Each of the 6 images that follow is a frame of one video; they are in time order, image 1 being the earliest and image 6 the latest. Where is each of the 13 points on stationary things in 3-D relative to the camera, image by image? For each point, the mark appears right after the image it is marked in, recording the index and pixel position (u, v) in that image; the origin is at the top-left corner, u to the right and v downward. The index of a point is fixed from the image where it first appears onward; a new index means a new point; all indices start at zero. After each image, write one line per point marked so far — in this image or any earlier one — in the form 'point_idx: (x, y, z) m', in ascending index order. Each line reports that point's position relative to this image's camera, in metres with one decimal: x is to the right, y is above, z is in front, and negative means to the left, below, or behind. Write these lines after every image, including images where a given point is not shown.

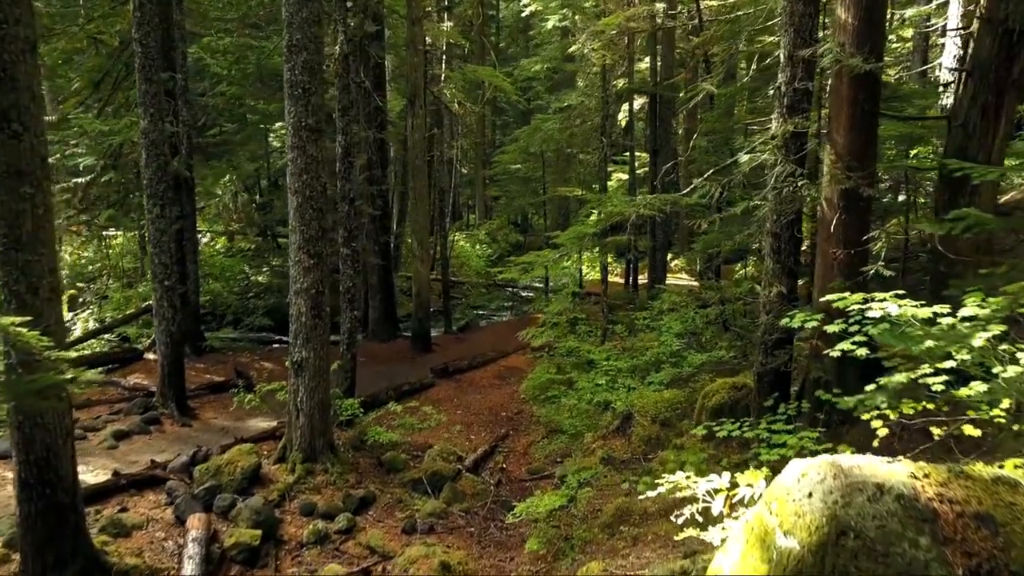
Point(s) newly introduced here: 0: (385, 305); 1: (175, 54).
0: (-3.3, -0.4, +15.9) m
1: (-7.1, +4.9, +12.7) m
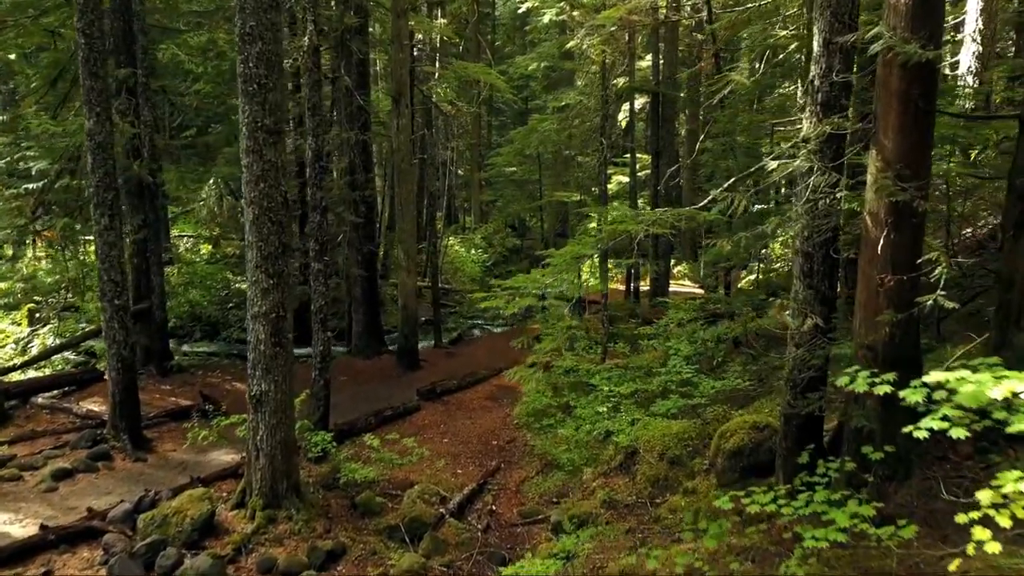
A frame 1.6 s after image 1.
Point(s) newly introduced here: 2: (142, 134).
0: (-3.5, -0.7, +14.8) m
1: (-7.2, +4.6, +11.7) m
2: (-7.2, +3.0, +11.8) m
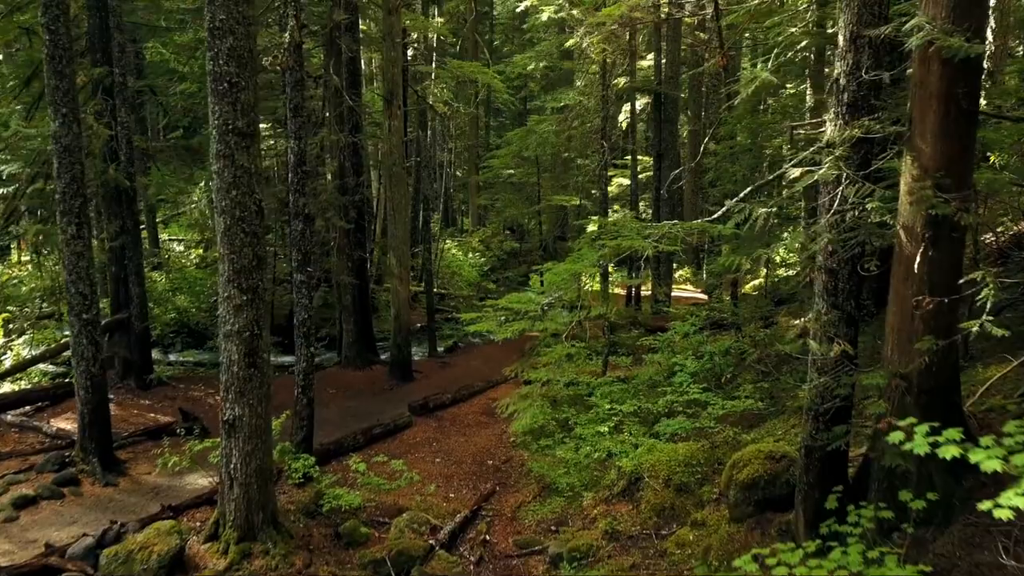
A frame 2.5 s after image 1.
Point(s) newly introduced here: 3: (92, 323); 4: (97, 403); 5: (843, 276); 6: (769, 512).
0: (-3.5, -0.9, +14.2) m
1: (-7.3, +4.4, +11.1) m
2: (-7.3, +2.8, +11.3) m
3: (-5.9, -0.5, +8.6) m
4: (-6.0, -1.7, +8.8) m
5: (+2.9, +0.1, +5.3) m
6: (+2.6, -2.3, +6.3) m
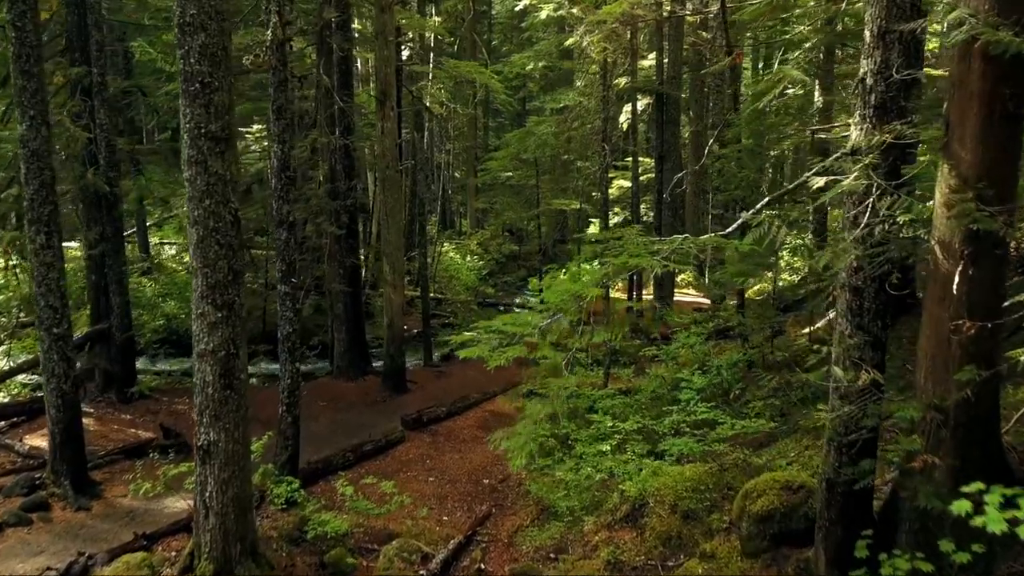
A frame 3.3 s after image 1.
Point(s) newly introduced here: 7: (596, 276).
0: (-3.6, -1.1, +13.8) m
1: (-7.3, +4.2, +10.6) m
2: (-7.3, +2.6, +10.8) m
3: (-6.0, -0.7, +8.1) m
4: (-6.1, -1.8, +8.4) m
5: (+2.8, -0.1, +4.8) m
6: (+2.6, -2.5, +5.8) m
7: (+0.9, +0.1, +6.2) m
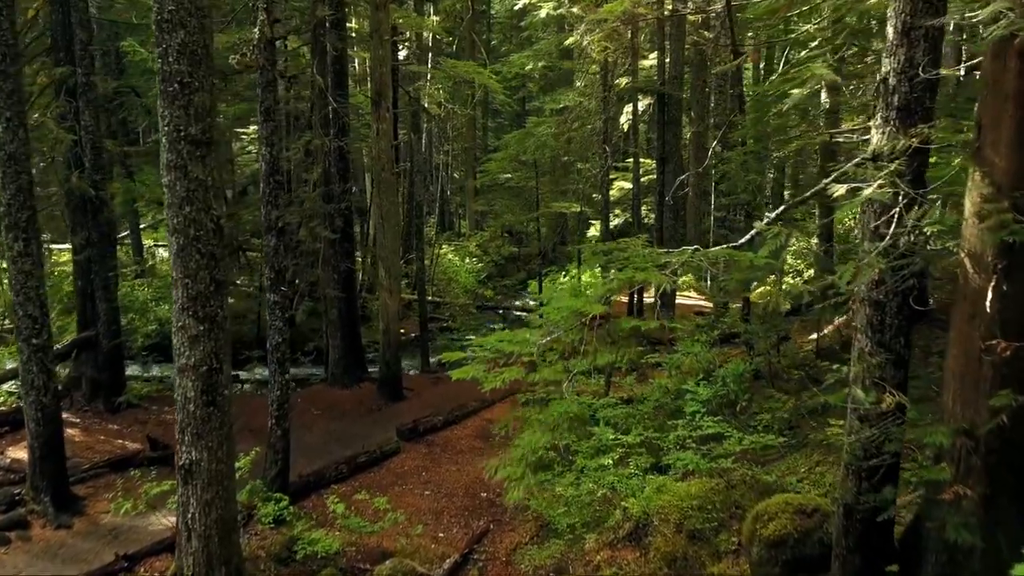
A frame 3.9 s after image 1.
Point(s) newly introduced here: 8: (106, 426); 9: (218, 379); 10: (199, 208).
0: (-3.6, -1.2, +13.4) m
1: (-7.3, +4.1, +10.3) m
2: (-7.3, +2.5, +10.5) m
3: (-6.0, -0.8, +7.8) m
4: (-6.1, -1.9, +8.0) m
5: (+2.8, -0.2, +4.5) m
6: (+2.6, -2.6, +5.5) m
7: (+0.8, 0.0, +5.9) m
8: (-7.1, -2.4, +10.7) m
9: (-2.9, -0.9, +6.1) m
10: (-3.0, +0.8, +5.8) m
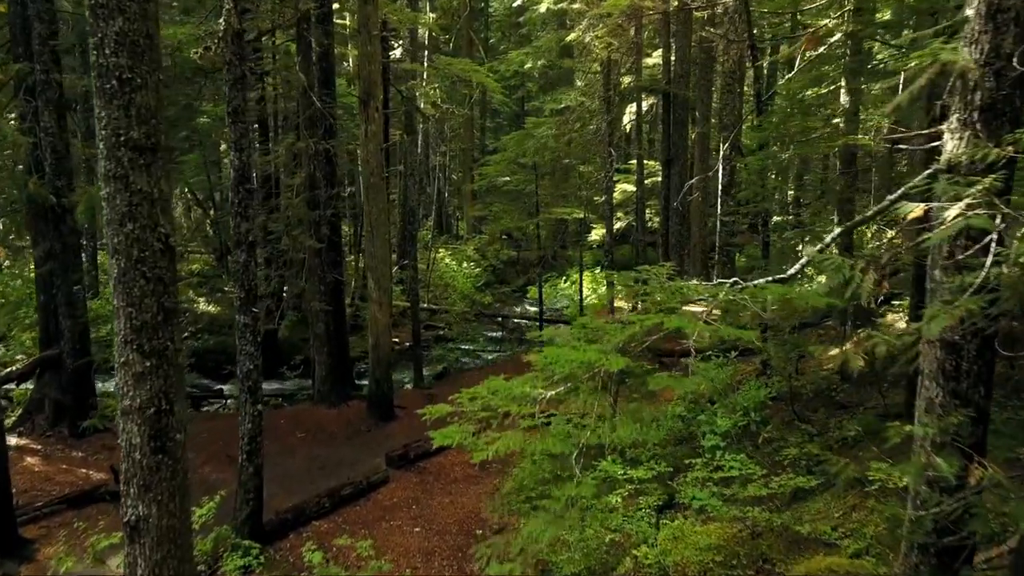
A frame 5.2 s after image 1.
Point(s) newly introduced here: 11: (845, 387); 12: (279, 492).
0: (-3.7, -1.4, +12.6) m
1: (-7.4, +3.9, +9.5) m
2: (-7.4, +2.3, +9.6) m
3: (-6.0, -1.0, +7.0) m
4: (-6.1, -2.2, +7.2) m
5: (+2.8, -0.4, +3.6) m
6: (+2.6, -2.8, +4.6) m
7: (+0.8, -0.2, +5.1) m
8: (-7.1, -2.7, +9.8) m
9: (-3.0, -1.2, +5.3) m
10: (-3.0, +0.5, +5.0) m
11: (+5.1, -1.5, +9.3) m
12: (-3.5, -3.0, +9.3) m
